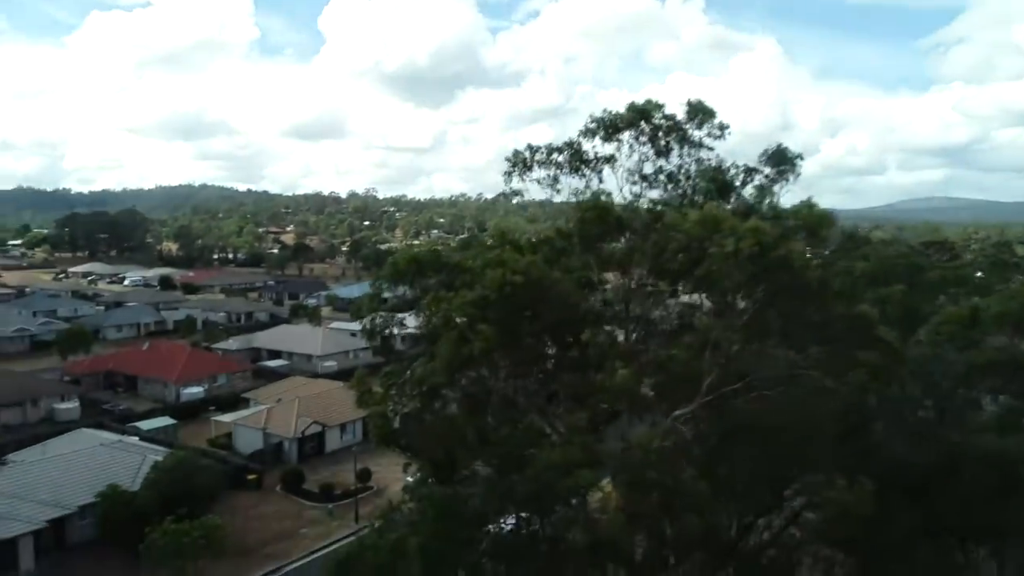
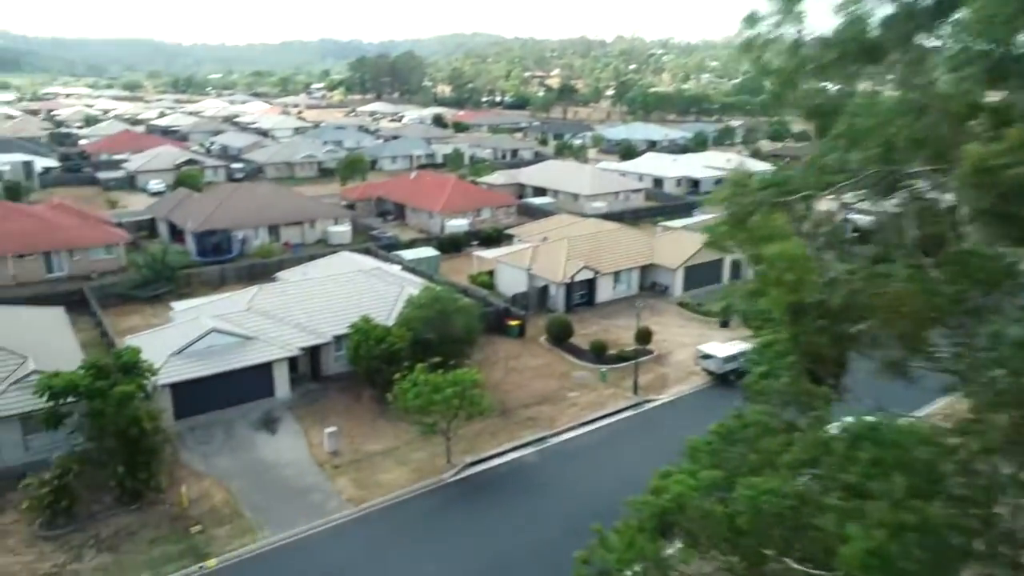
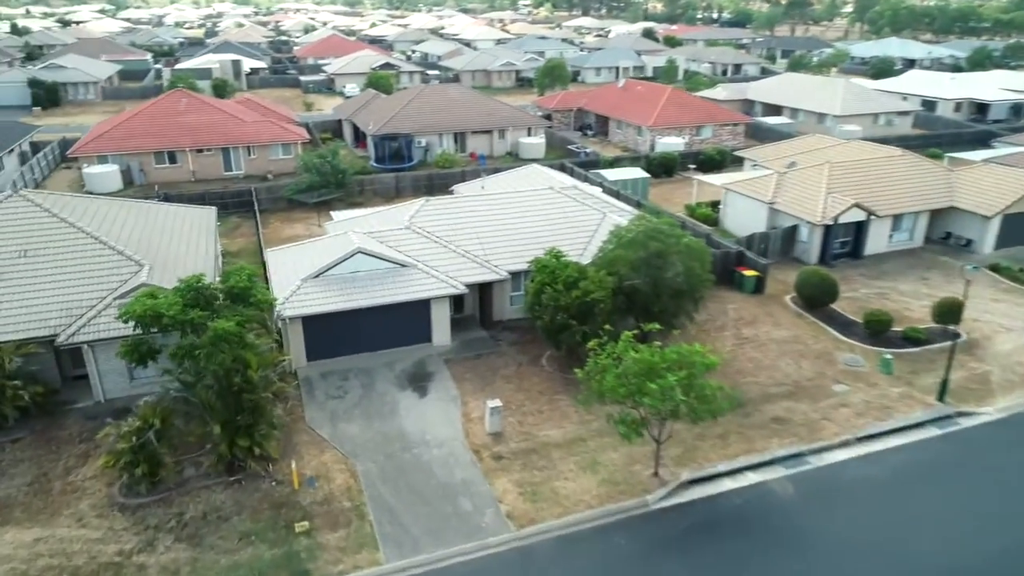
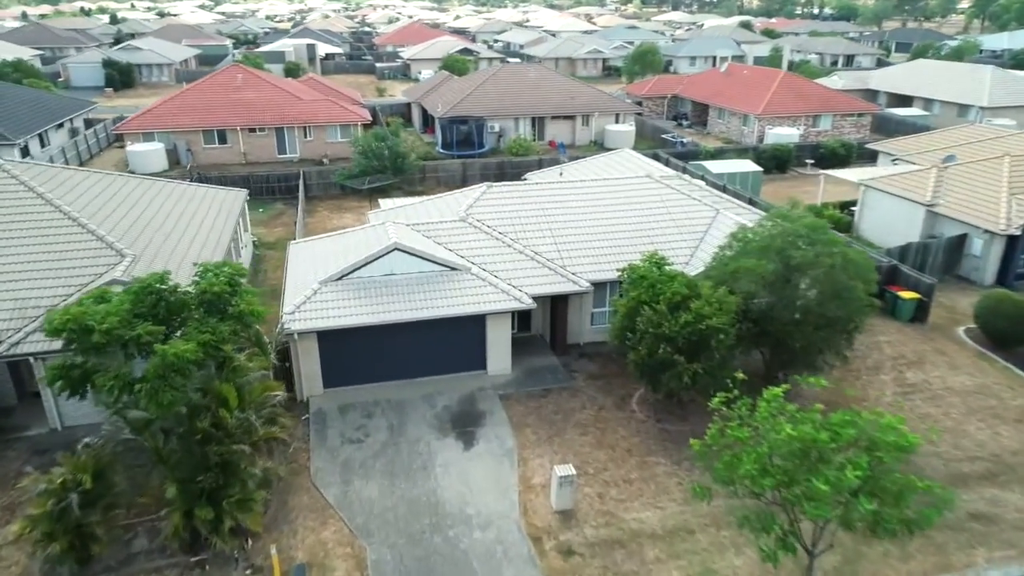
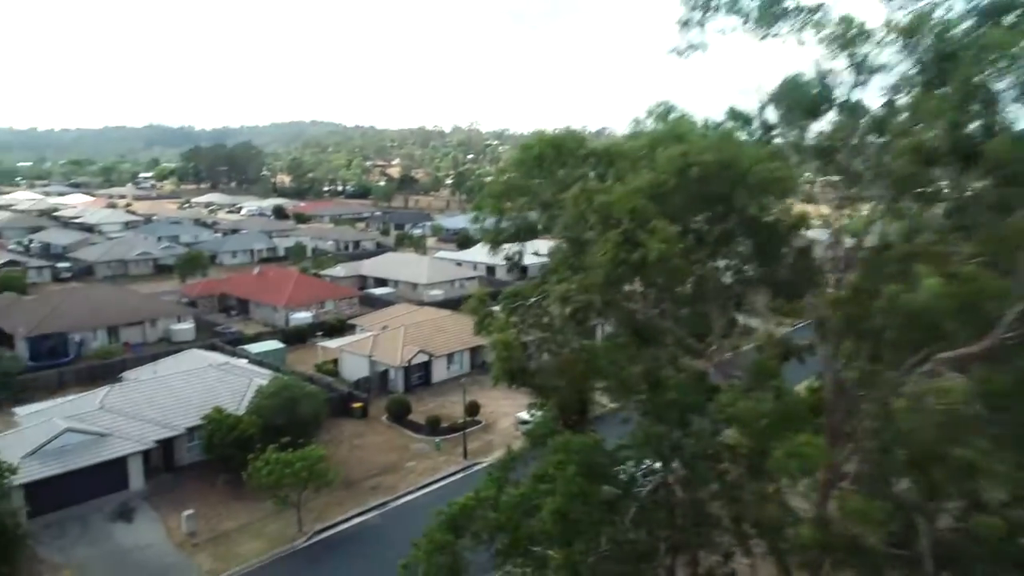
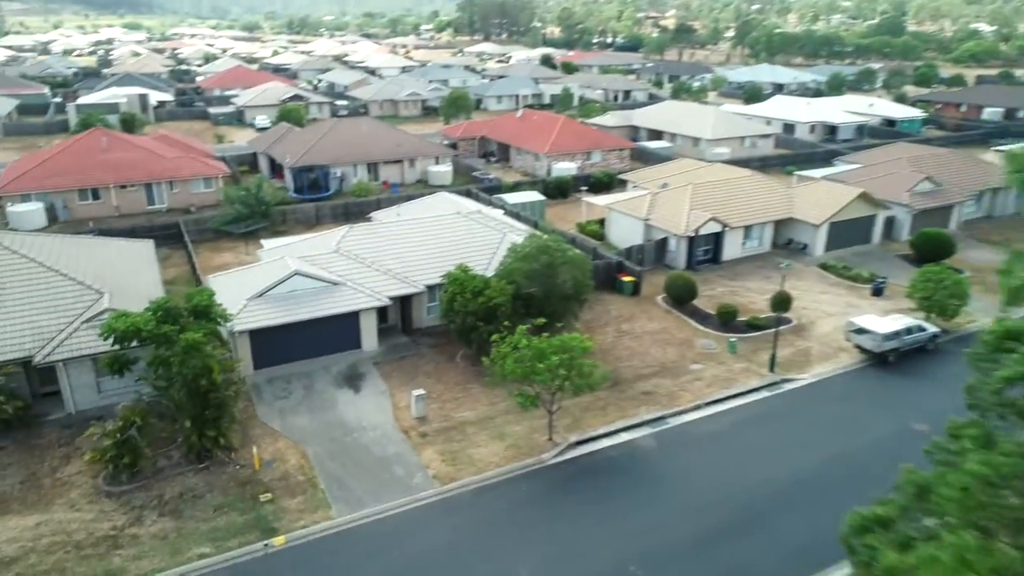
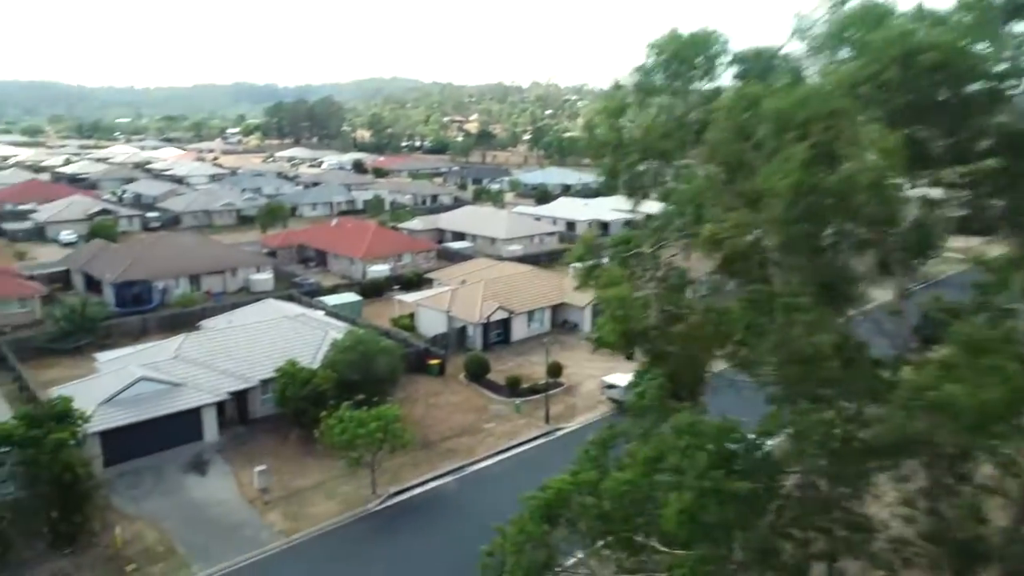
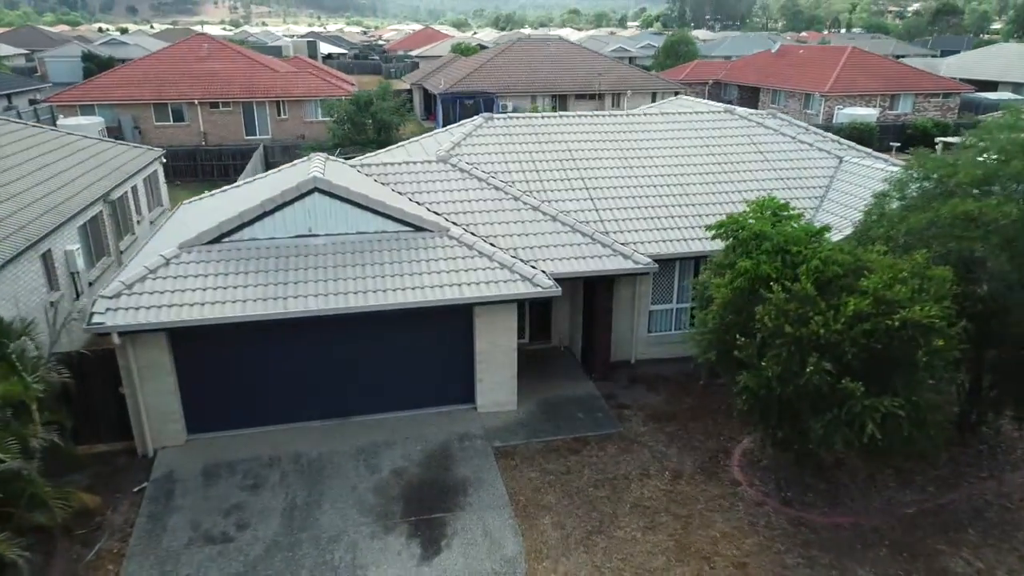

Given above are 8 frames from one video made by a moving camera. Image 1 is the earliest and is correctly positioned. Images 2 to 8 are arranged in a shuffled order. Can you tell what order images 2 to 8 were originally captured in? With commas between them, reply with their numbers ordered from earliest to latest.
5, 7, 2, 6, 3, 4, 8
